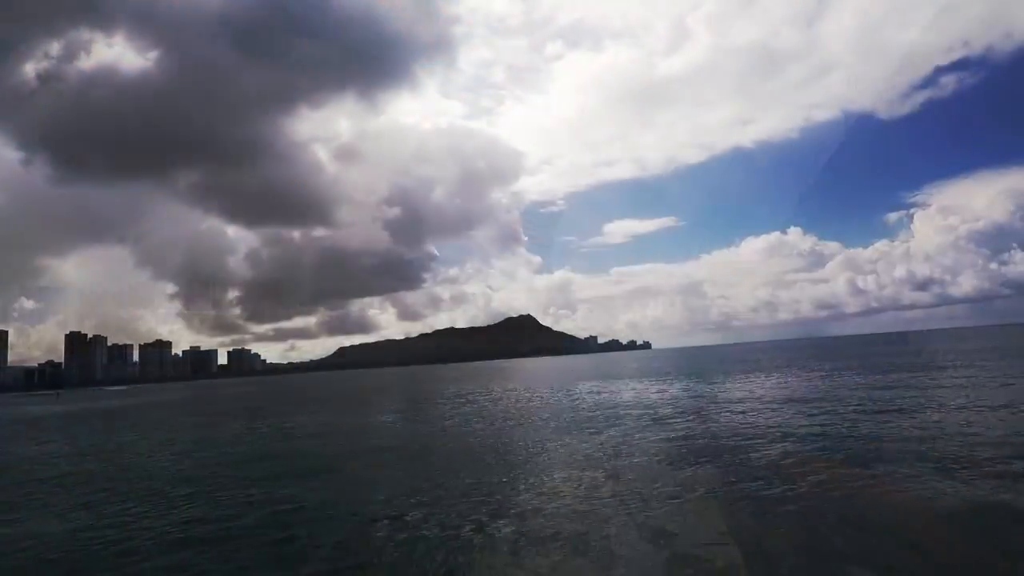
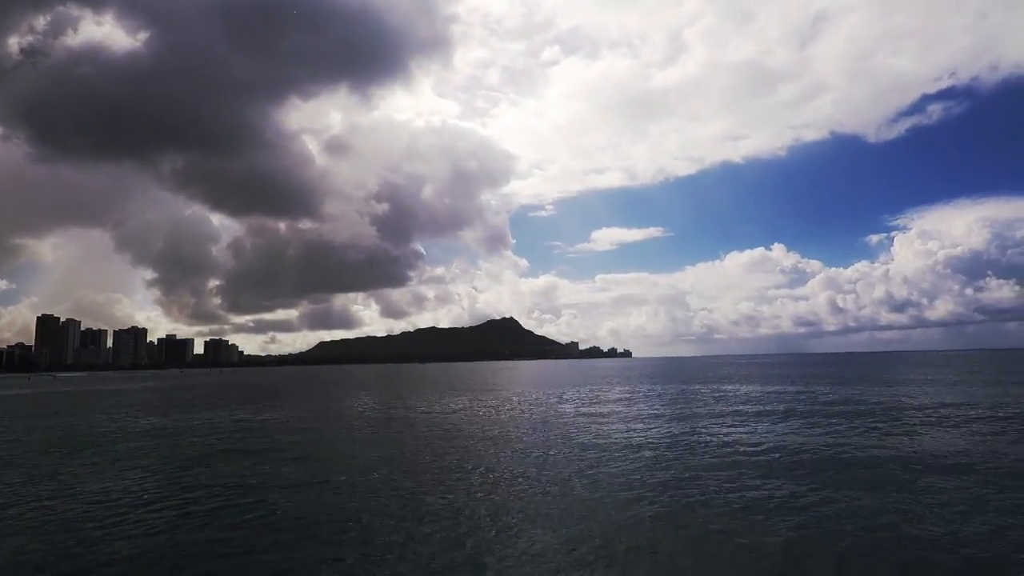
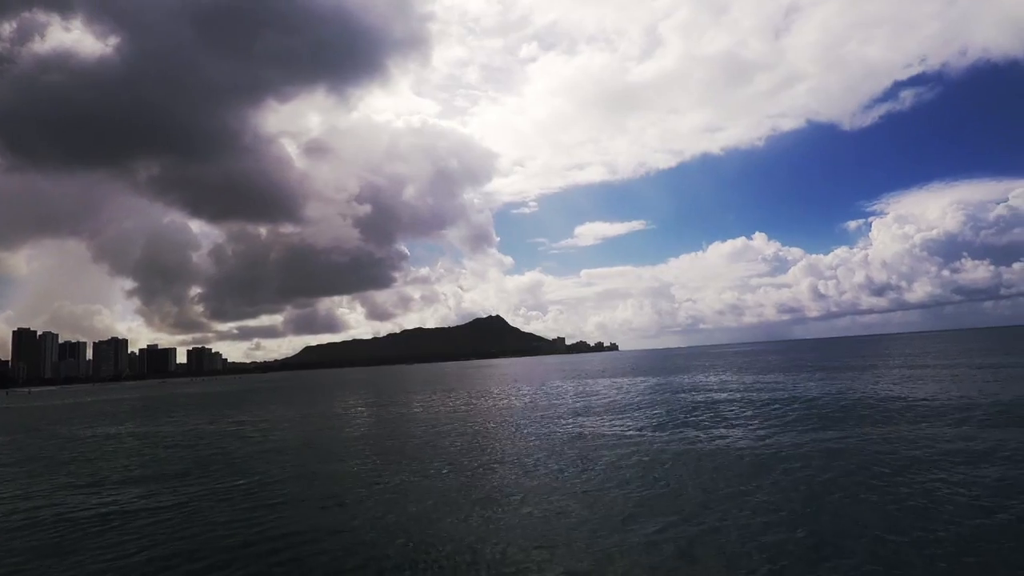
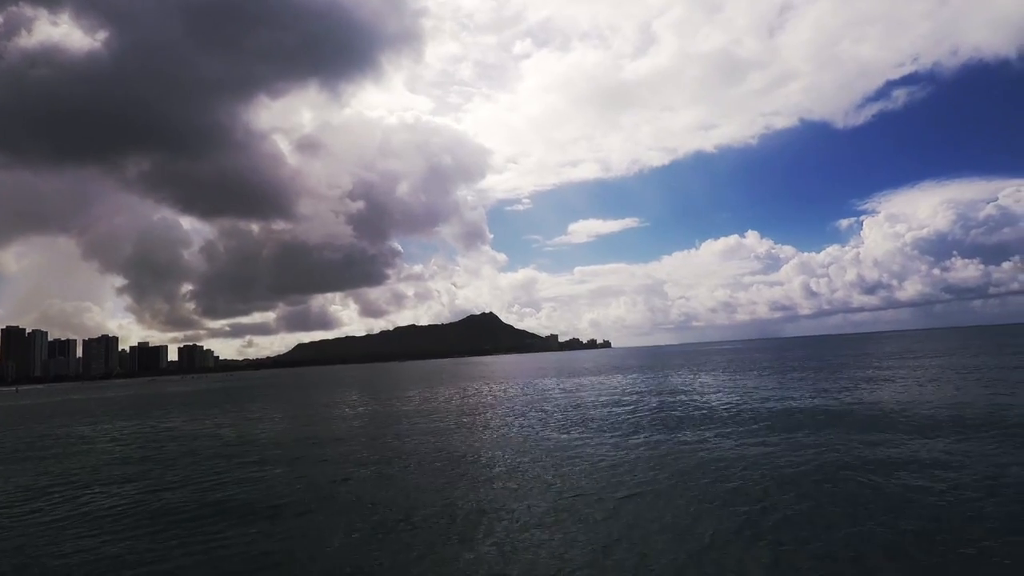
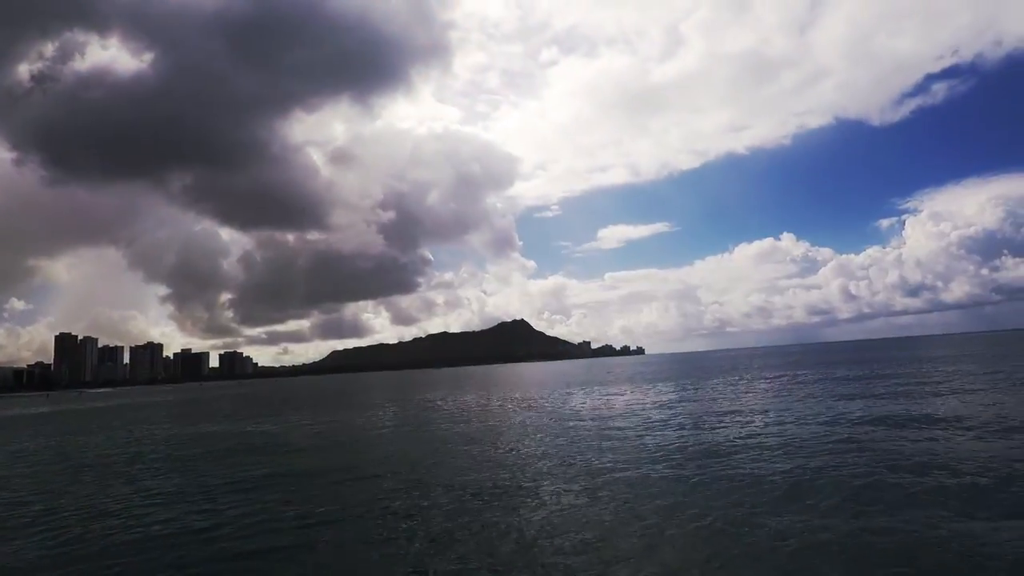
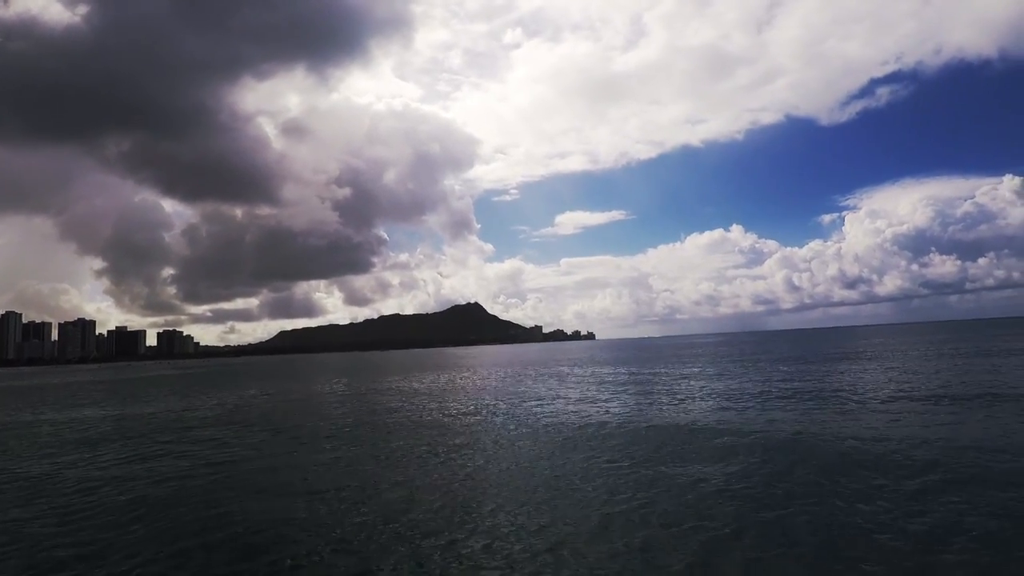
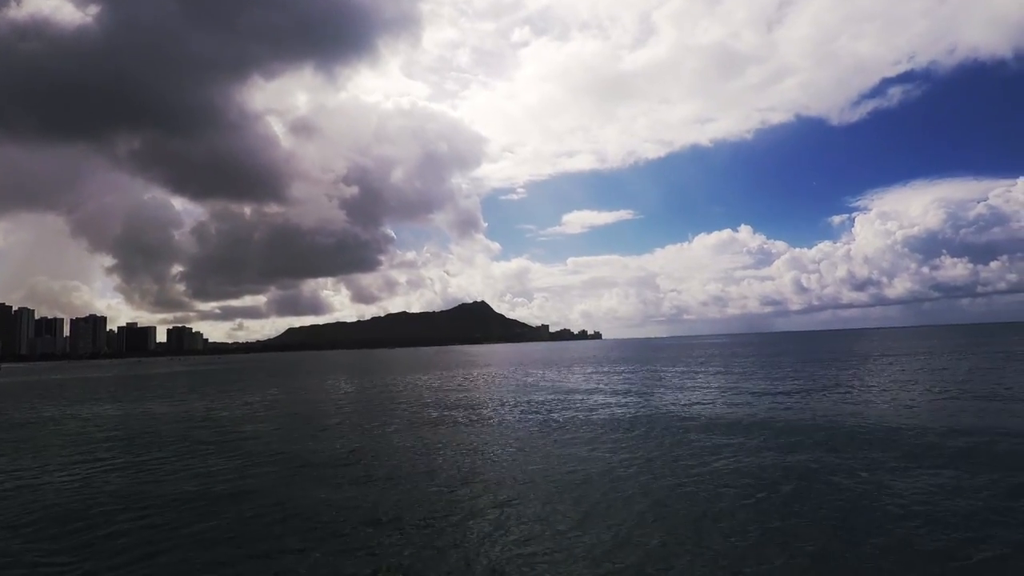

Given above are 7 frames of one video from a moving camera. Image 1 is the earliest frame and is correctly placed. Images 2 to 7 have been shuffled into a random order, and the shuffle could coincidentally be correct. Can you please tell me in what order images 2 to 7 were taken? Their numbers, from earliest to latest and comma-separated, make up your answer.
5, 2, 3, 4, 7, 6
